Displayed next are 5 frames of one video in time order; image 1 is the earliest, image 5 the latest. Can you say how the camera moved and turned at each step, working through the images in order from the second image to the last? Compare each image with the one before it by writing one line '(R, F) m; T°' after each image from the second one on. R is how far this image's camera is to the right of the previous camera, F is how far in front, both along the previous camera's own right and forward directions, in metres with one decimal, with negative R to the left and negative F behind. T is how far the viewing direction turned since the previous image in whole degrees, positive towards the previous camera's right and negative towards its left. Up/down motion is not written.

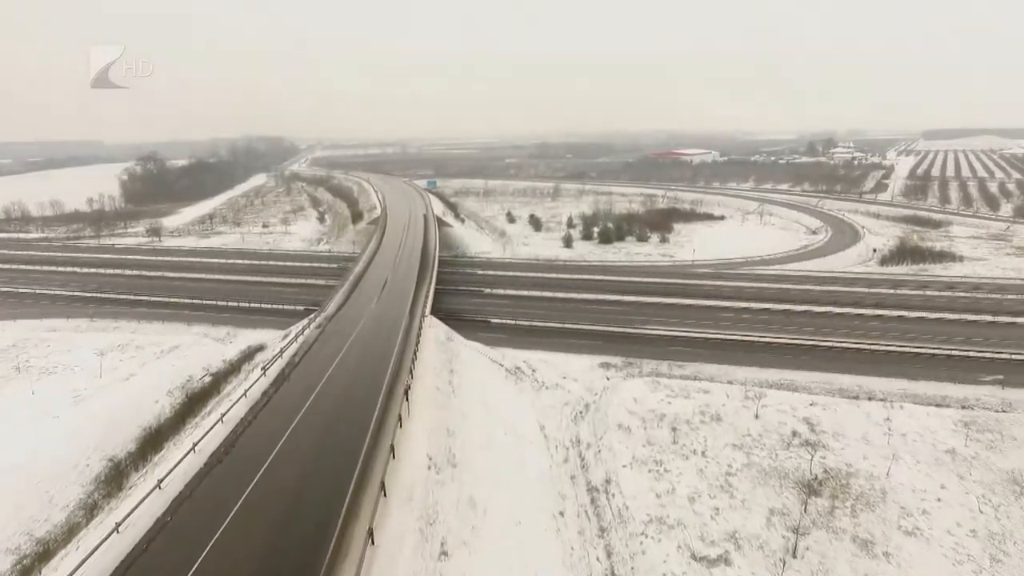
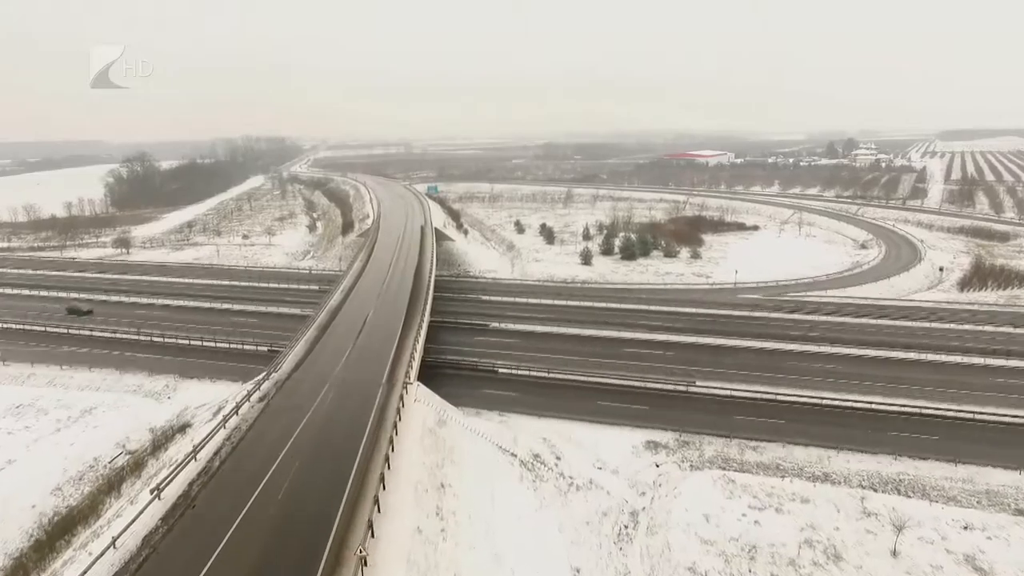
(-0.2, +5.1) m; 0°
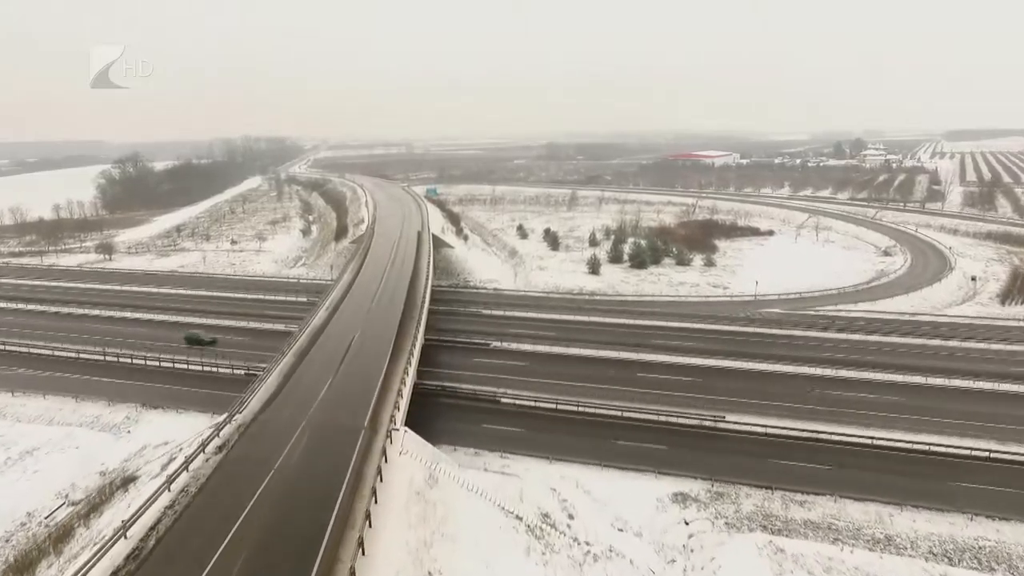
(-0.1, +2.1) m; 0°
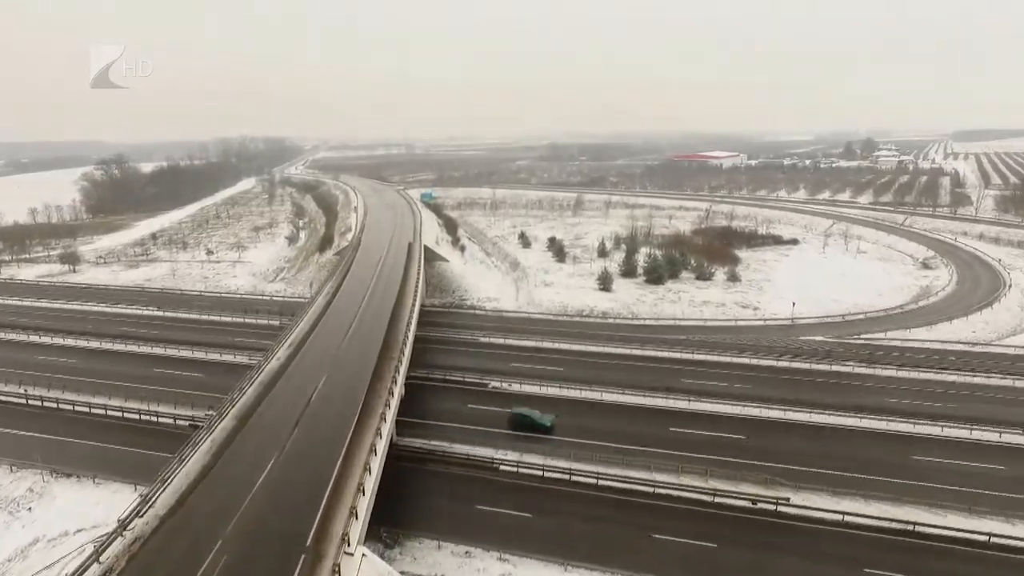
(0.0, +3.5) m; 0°
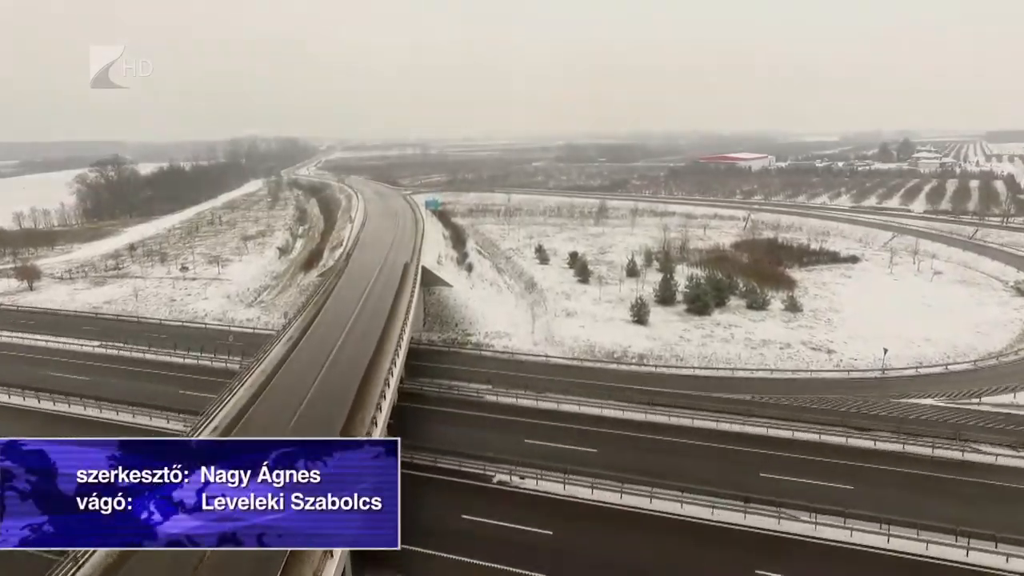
(0.0, +4.9) m; -1°
